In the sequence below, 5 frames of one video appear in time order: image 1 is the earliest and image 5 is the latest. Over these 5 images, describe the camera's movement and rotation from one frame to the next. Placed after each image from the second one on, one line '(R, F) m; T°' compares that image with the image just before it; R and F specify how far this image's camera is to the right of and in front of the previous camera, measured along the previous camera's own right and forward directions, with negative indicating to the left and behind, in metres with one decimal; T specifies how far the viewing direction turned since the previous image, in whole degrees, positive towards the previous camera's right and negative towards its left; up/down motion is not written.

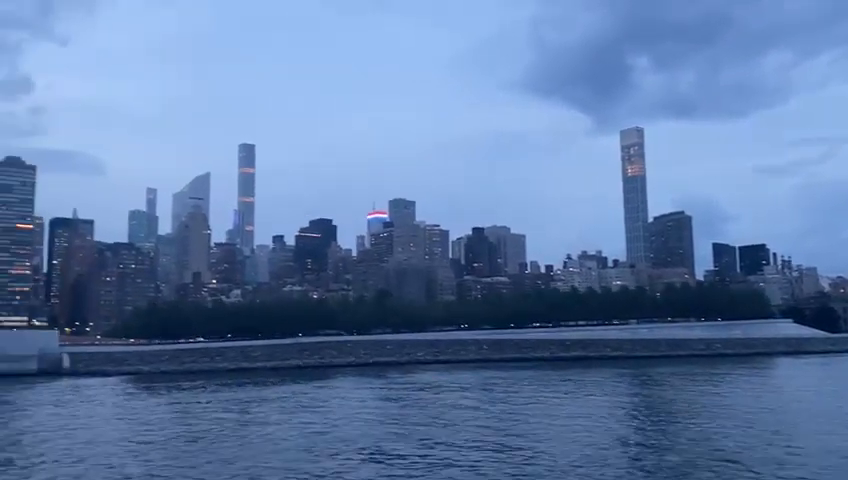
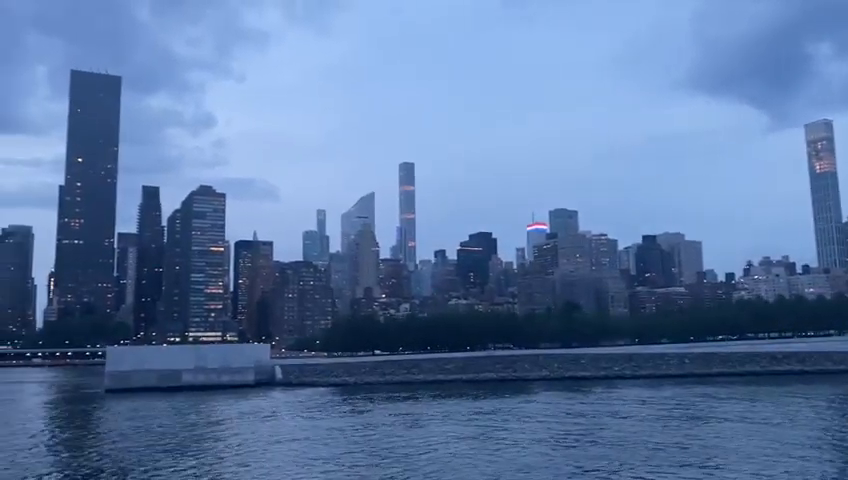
(-1.7, 0.0) m; -12°
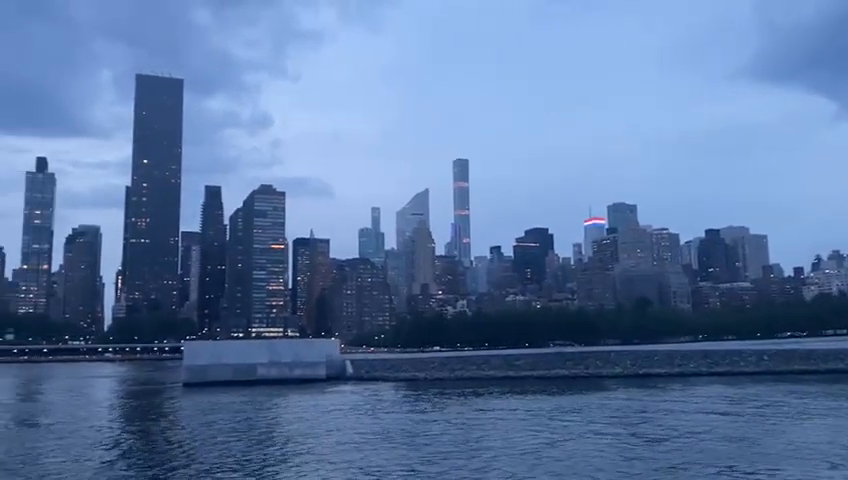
(-0.8, 0.0) m; -4°
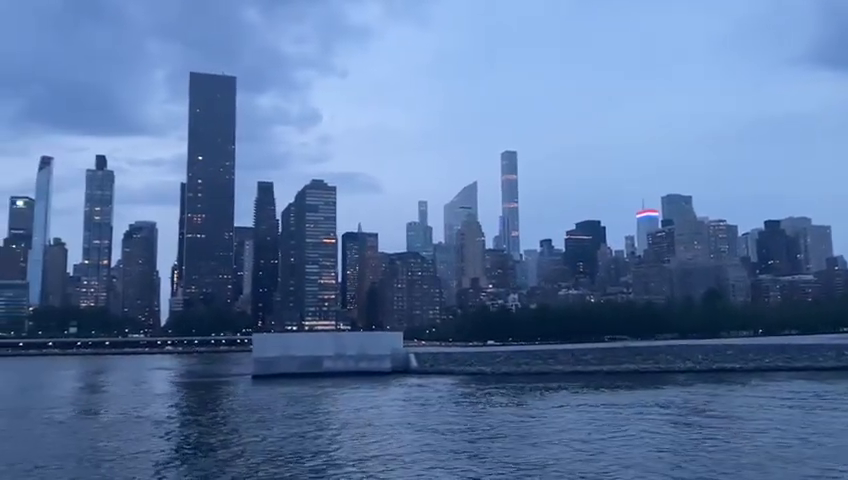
(-0.9, +0.3) m; -4°
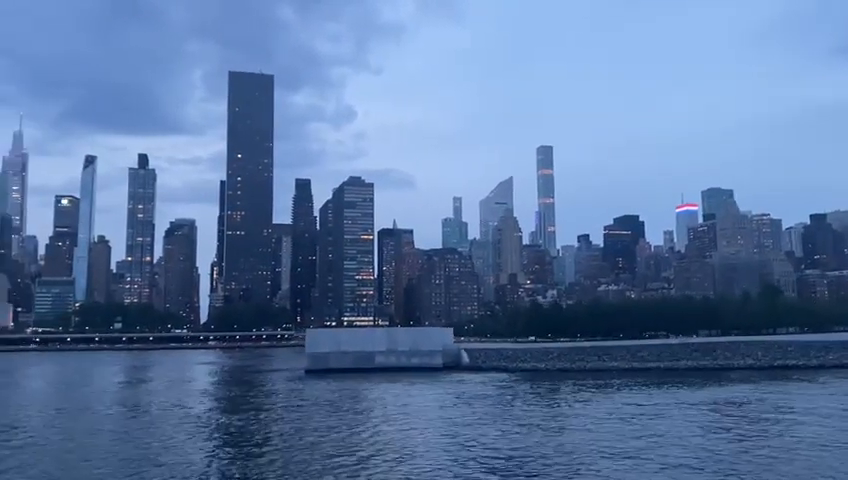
(-0.9, +0.2) m; -3°
